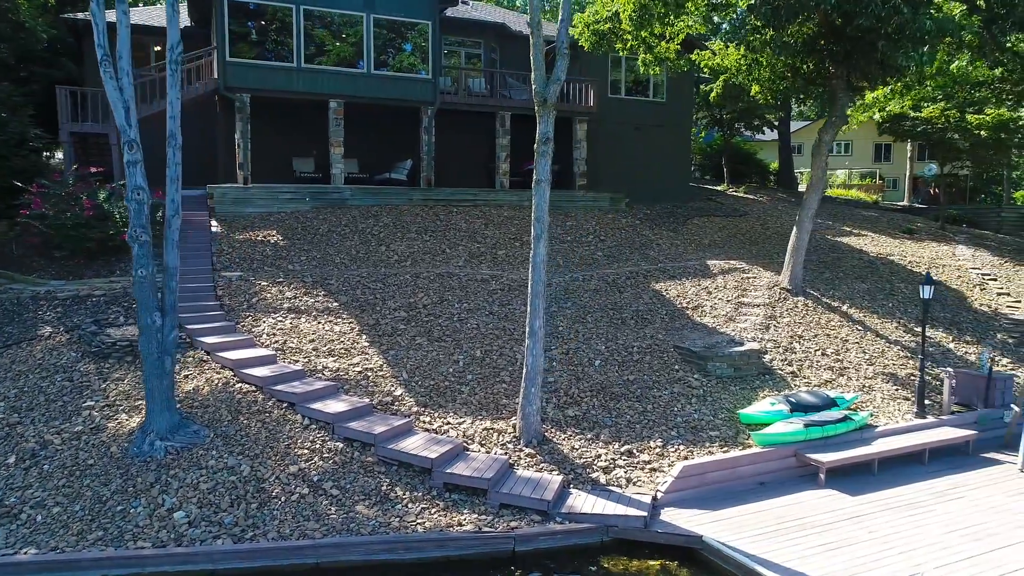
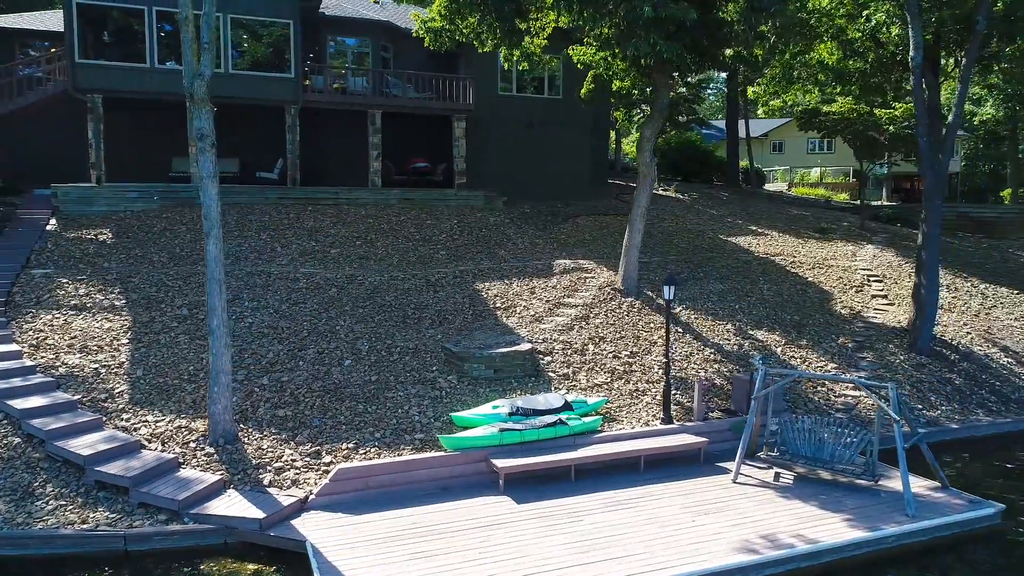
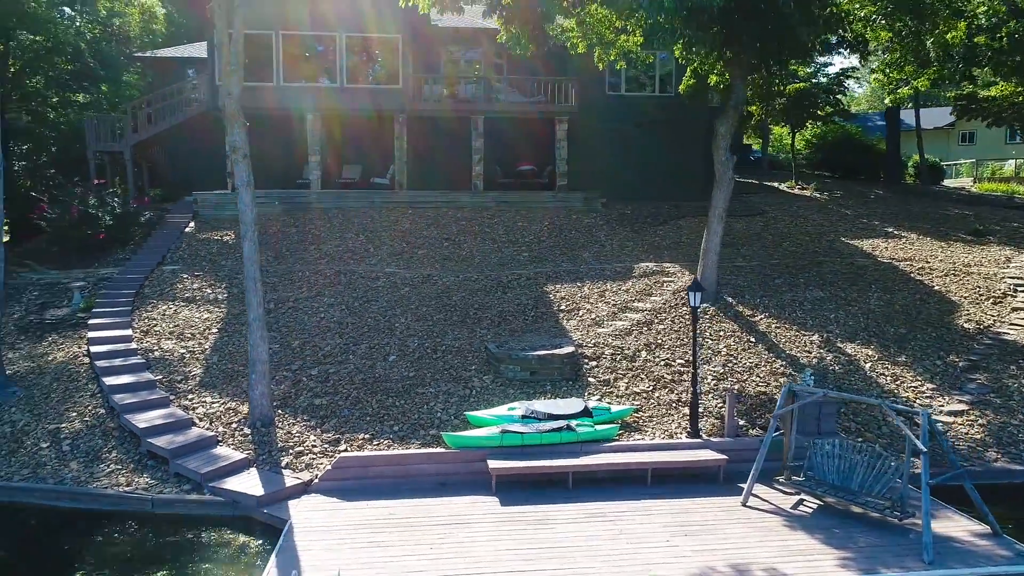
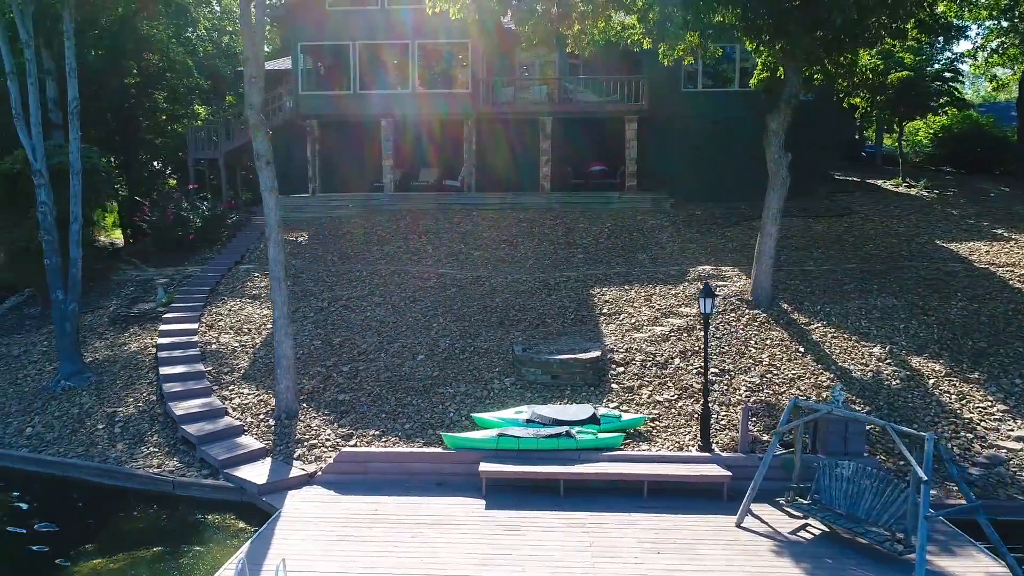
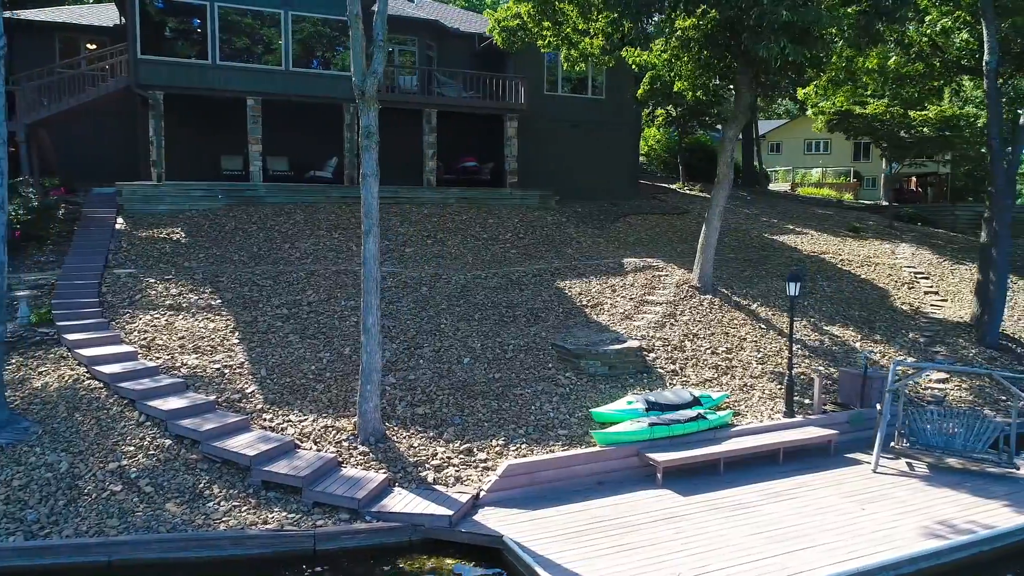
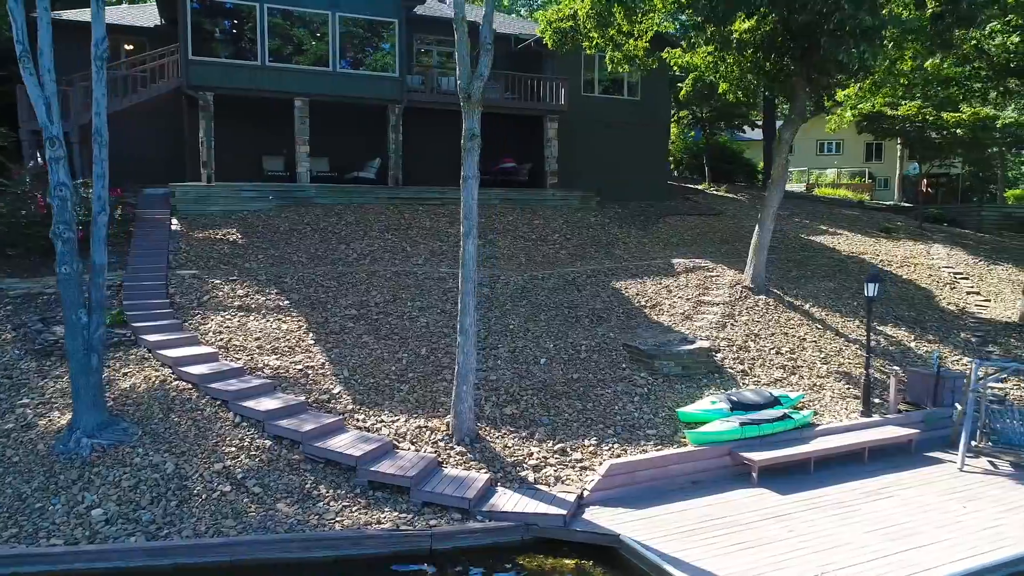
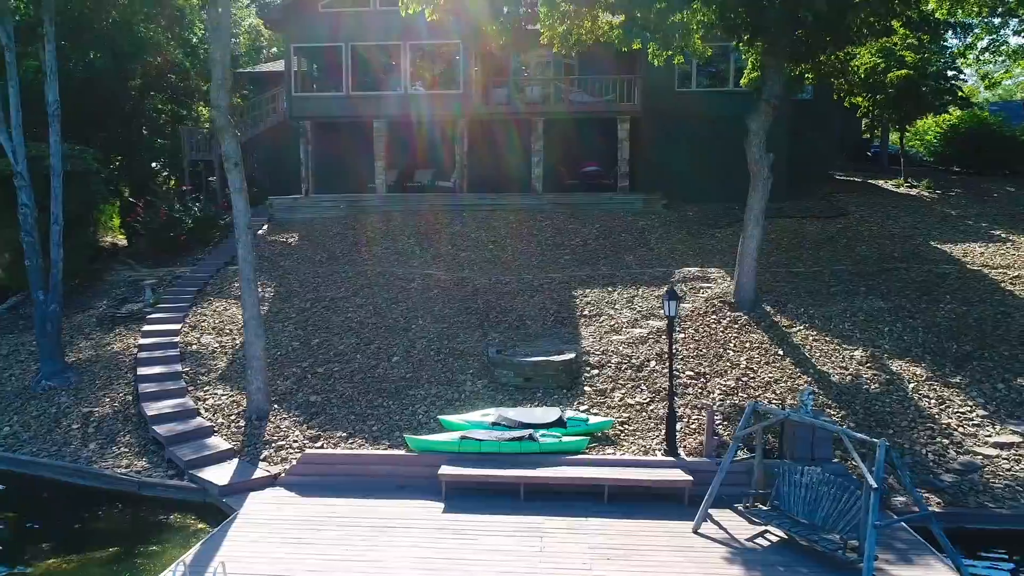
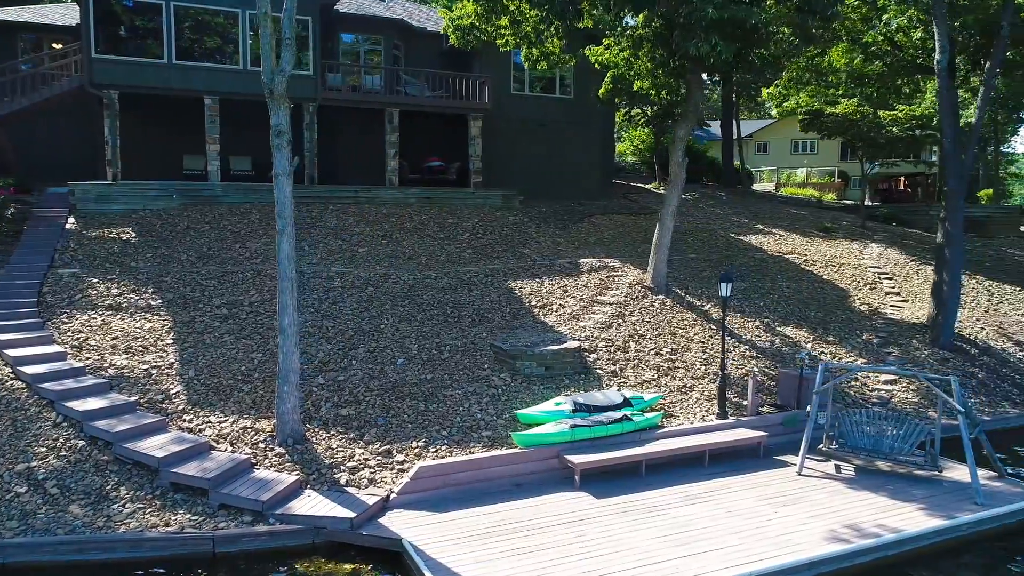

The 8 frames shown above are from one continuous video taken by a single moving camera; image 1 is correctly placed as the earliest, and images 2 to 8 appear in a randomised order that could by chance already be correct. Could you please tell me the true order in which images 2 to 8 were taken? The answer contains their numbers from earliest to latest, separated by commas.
6, 5, 8, 2, 3, 4, 7
